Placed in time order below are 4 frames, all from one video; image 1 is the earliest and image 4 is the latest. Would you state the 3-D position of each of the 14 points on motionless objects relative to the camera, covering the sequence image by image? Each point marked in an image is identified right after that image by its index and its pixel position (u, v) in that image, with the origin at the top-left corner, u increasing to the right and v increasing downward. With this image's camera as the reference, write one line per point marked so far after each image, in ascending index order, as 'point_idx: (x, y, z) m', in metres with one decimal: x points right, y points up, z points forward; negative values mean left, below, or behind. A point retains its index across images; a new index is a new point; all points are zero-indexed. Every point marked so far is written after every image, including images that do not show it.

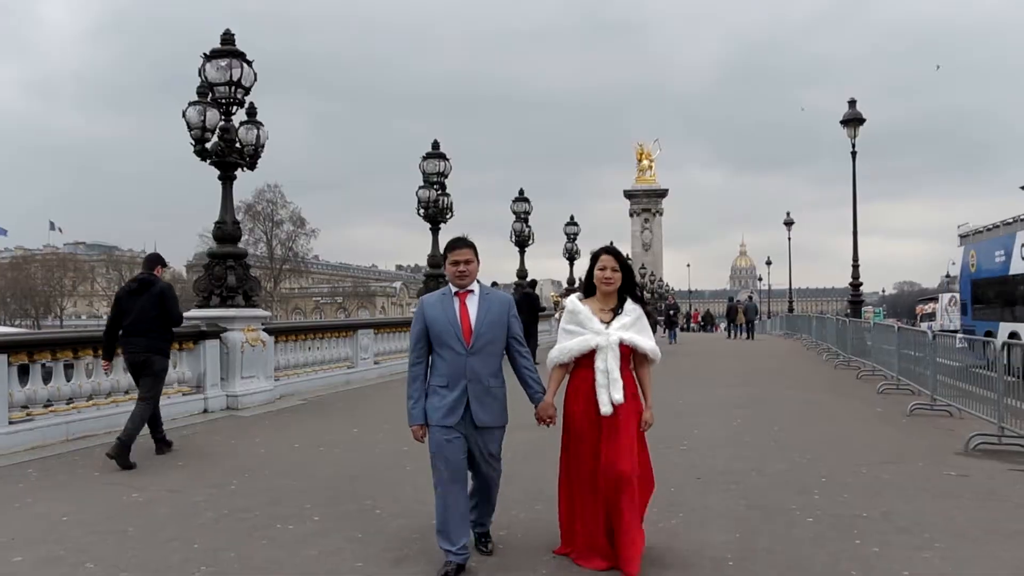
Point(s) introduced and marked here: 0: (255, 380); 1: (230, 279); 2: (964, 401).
0: (-3.4, -1.2, +11.2) m
1: (-3.7, +0.1, +11.2) m
2: (+5.8, -1.4, +10.9) m
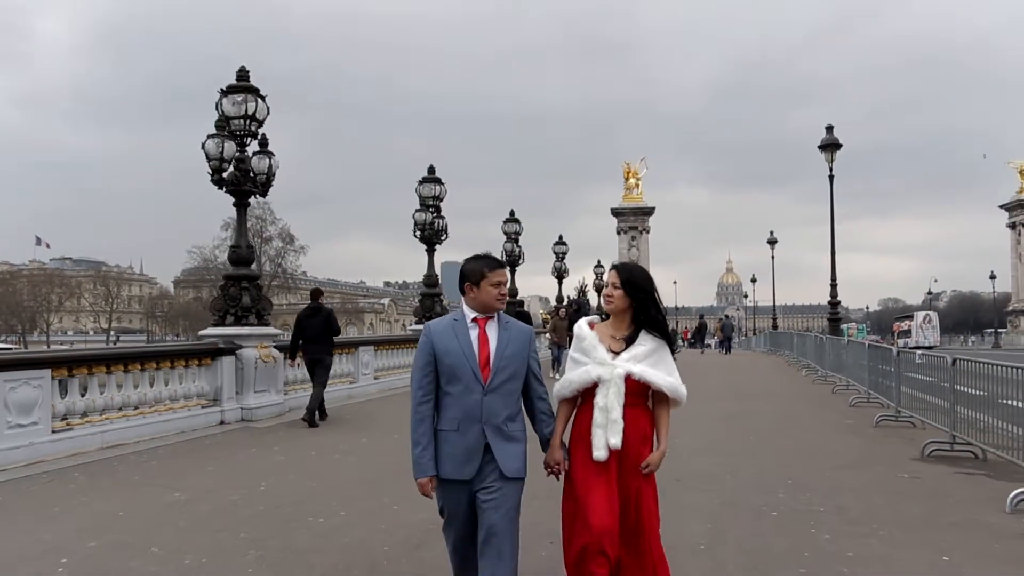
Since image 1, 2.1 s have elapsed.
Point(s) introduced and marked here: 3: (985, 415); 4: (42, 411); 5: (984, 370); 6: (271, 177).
0: (-3.4, -1.5, +12.0) m
1: (-3.8, -0.2, +12.0) m
2: (+5.7, -1.7, +11.8) m
3: (+5.2, -1.4, +9.4) m
4: (-4.6, -1.2, +8.3) m
5: (+5.2, -0.9, +9.3) m
6: (-3.6, +1.6, +12.6) m
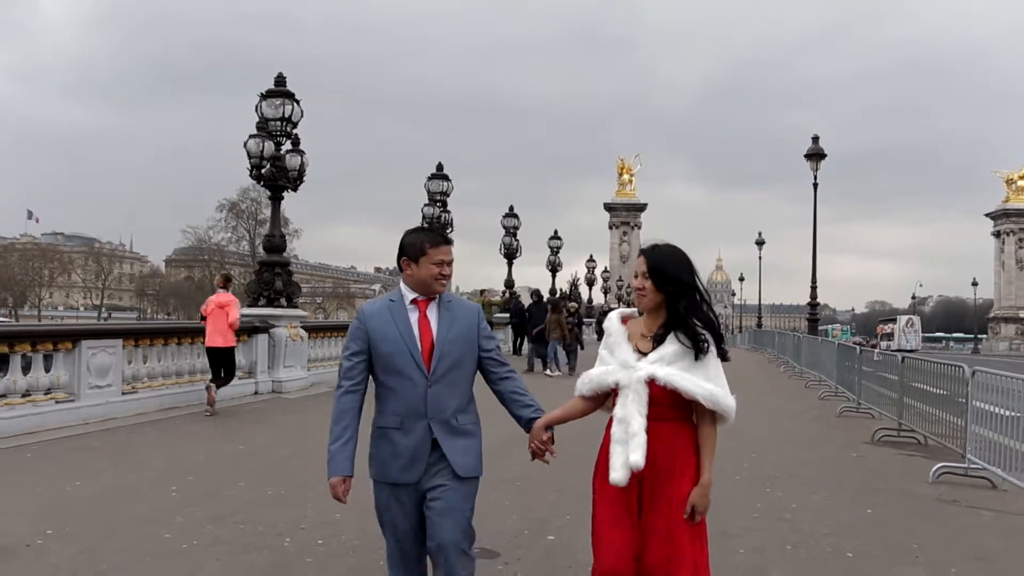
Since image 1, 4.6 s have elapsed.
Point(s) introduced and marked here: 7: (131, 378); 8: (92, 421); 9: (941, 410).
0: (-3.4, -1.3, +13.3) m
1: (-3.7, +0.1, +13.3) m
2: (+5.7, -1.8, +13.2) m
3: (+5.3, -1.5, +10.8) m
4: (-4.5, -1.0, +9.6) m
5: (+5.3, -1.0, +10.8) m
6: (-3.5, +1.9, +13.9) m
7: (-4.6, -1.1, +10.2) m
8: (-4.5, -1.4, +9.2) m
9: (+5.2, -1.5, +10.3) m
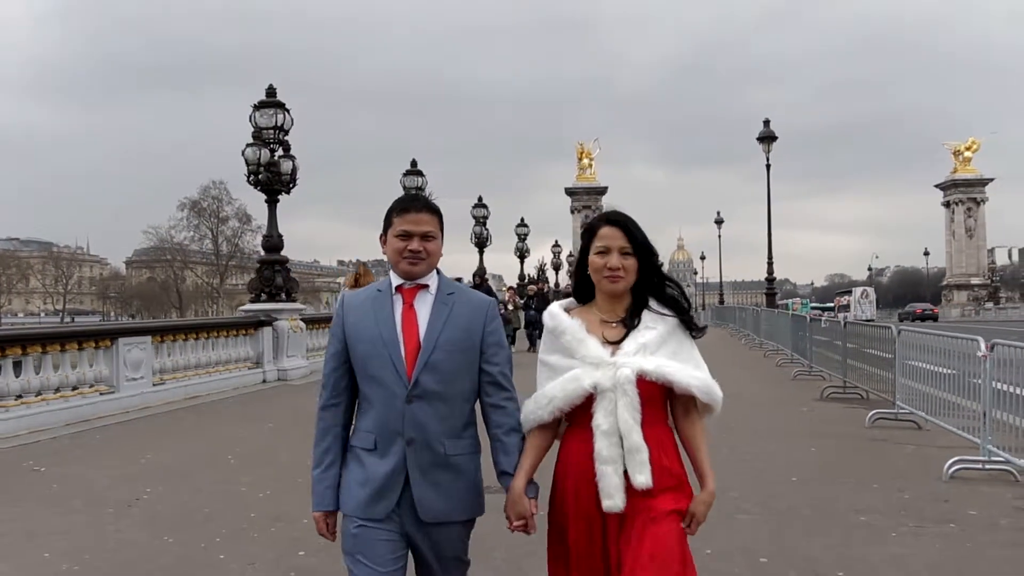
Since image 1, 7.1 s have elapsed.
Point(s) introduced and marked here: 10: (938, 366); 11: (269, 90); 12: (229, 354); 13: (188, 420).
0: (-3.7, -1.2, +14.4) m
1: (-4.0, +0.1, +14.4) m
2: (+5.5, -1.4, +14.7) m
3: (+5.1, -1.1, +12.3) m
4: (-4.6, -1.0, +10.7) m
5: (+5.1, -0.6, +12.3) m
6: (-3.9, +2.0, +15.0) m
7: (-4.7, -1.1, +11.2) m
8: (-4.6, -1.5, +10.2) m
9: (+5.1, -1.1, +11.8) m
10: (+4.7, -0.8, +9.3) m
11: (-4.2, +3.4, +14.5) m
12: (-4.3, -1.0, +12.9) m
13: (-3.8, -1.5, +9.8) m
